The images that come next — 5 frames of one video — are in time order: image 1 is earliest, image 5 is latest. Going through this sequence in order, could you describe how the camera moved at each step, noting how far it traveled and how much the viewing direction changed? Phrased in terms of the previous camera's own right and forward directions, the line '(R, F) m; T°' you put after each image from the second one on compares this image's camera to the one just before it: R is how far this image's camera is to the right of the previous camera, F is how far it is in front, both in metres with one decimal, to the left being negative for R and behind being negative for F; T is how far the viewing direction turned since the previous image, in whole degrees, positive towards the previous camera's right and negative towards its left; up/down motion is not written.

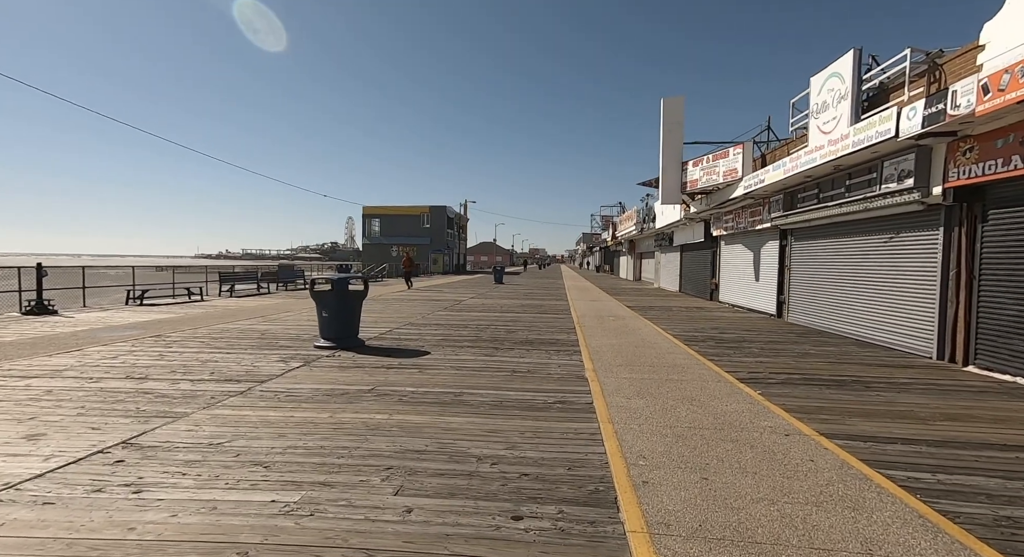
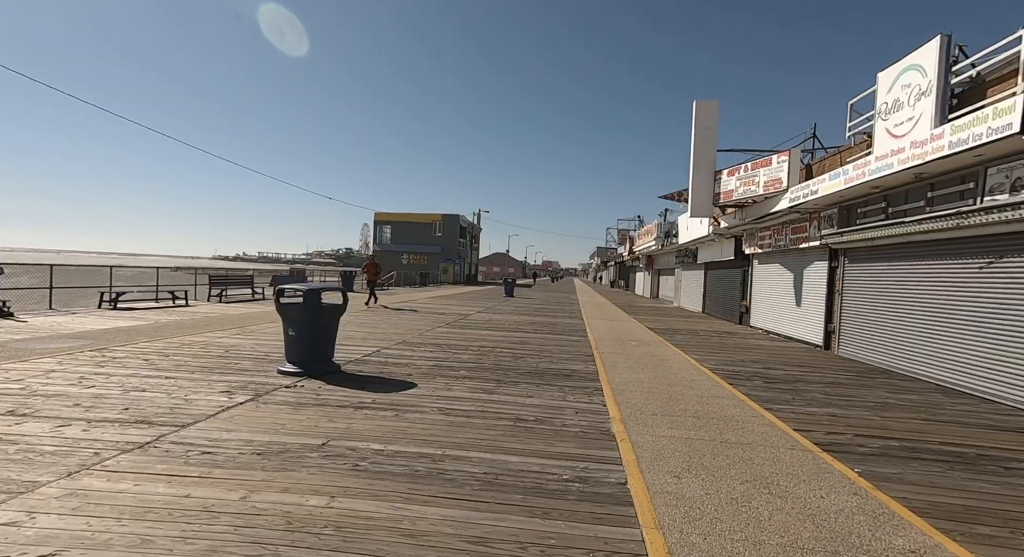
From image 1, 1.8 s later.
(0.0, +1.5) m; -2°
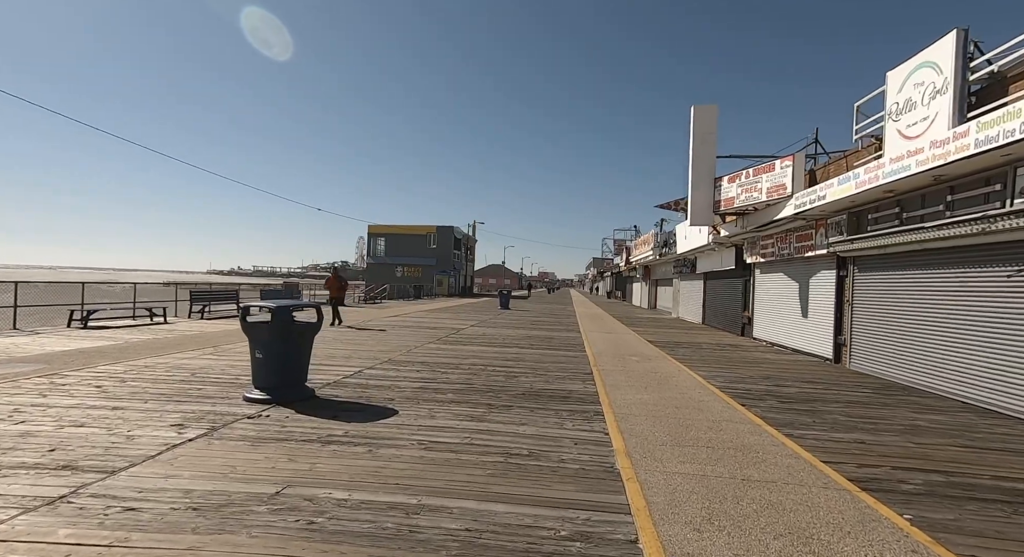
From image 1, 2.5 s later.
(+0.1, +0.6) m; 0°
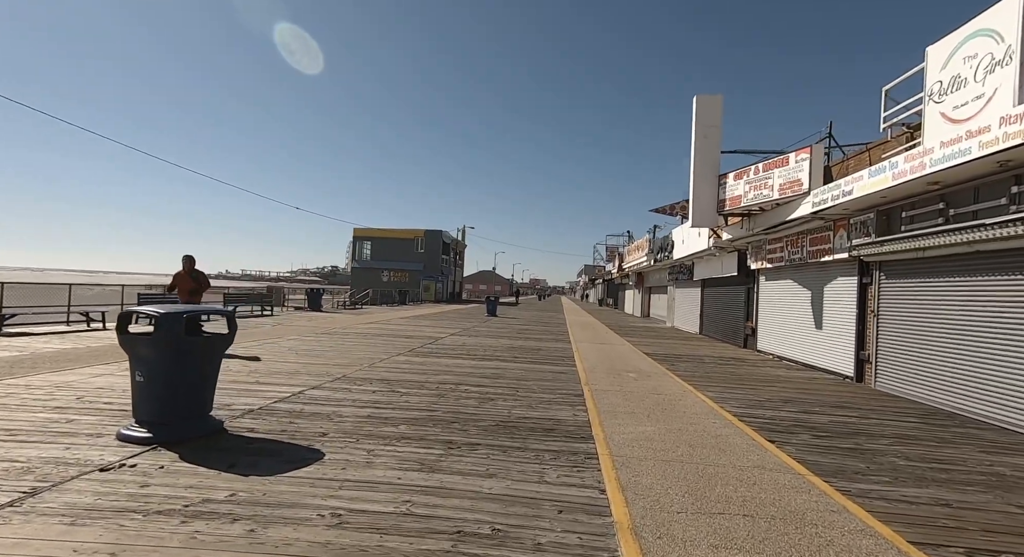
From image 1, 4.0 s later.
(+0.2, +1.4) m; +1°
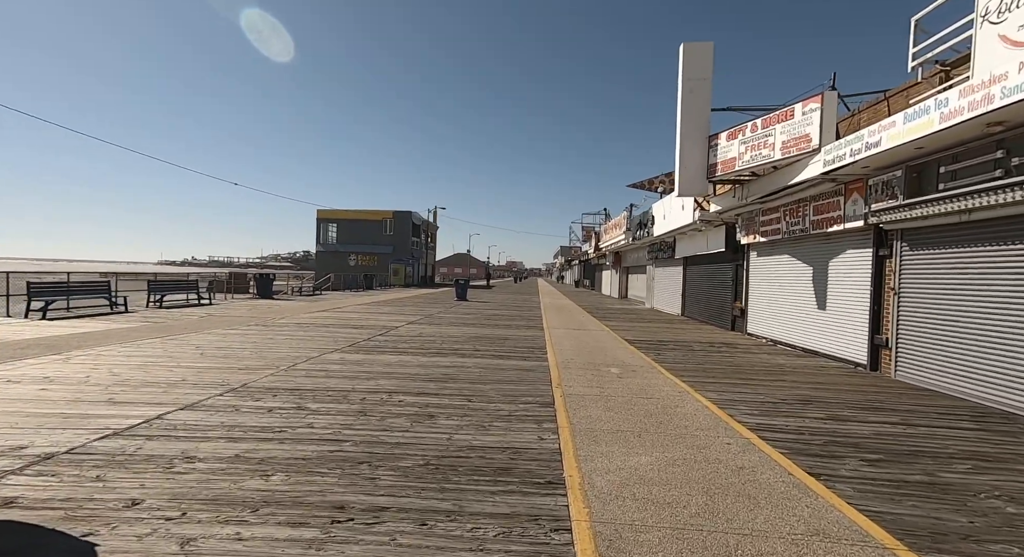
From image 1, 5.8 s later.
(+0.4, +1.8) m; +3°
